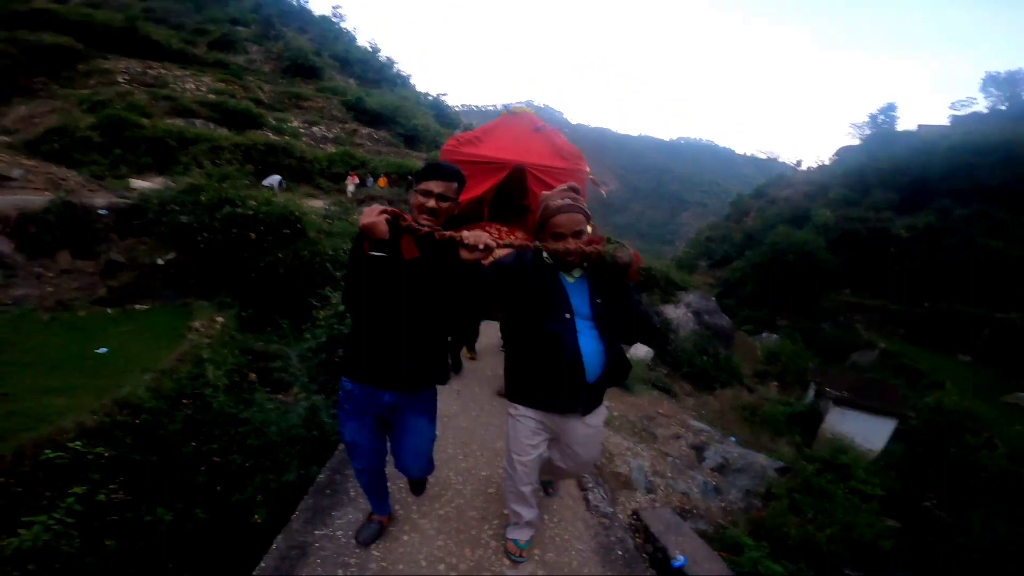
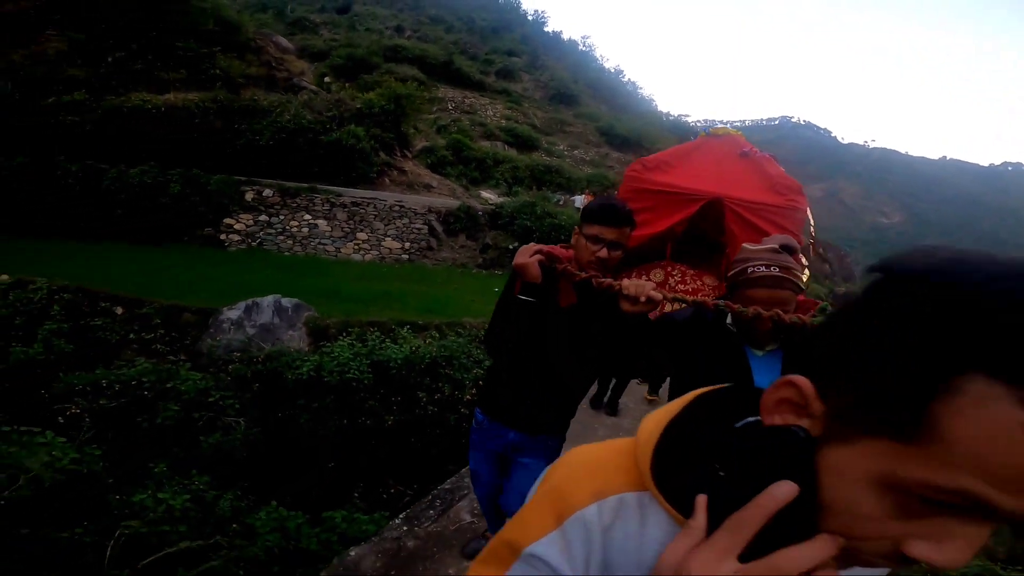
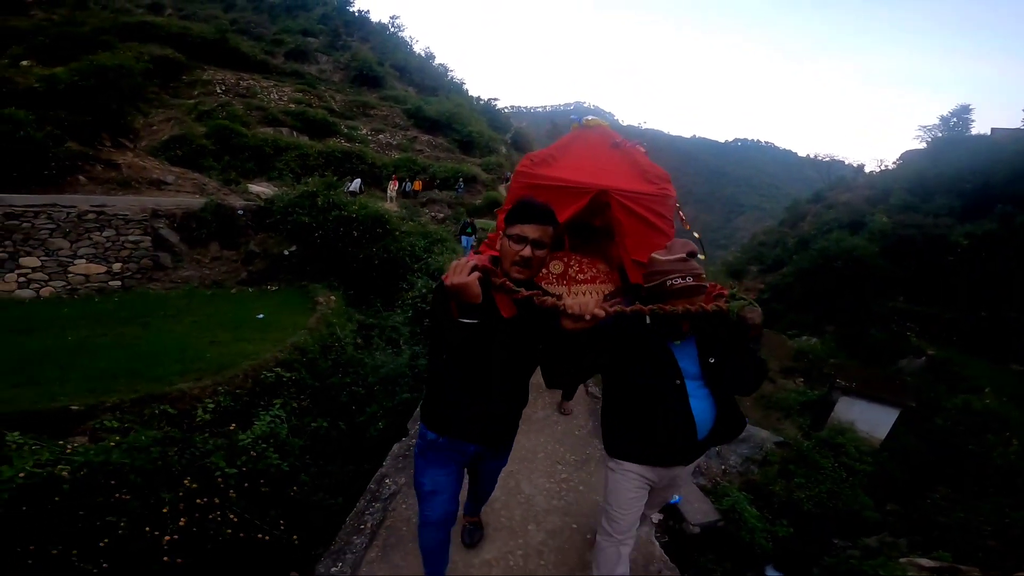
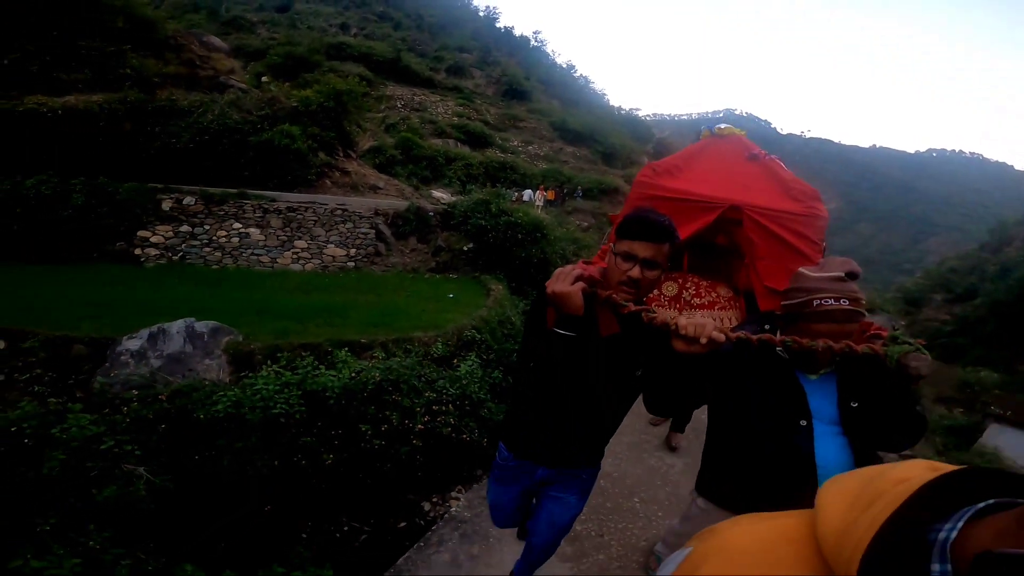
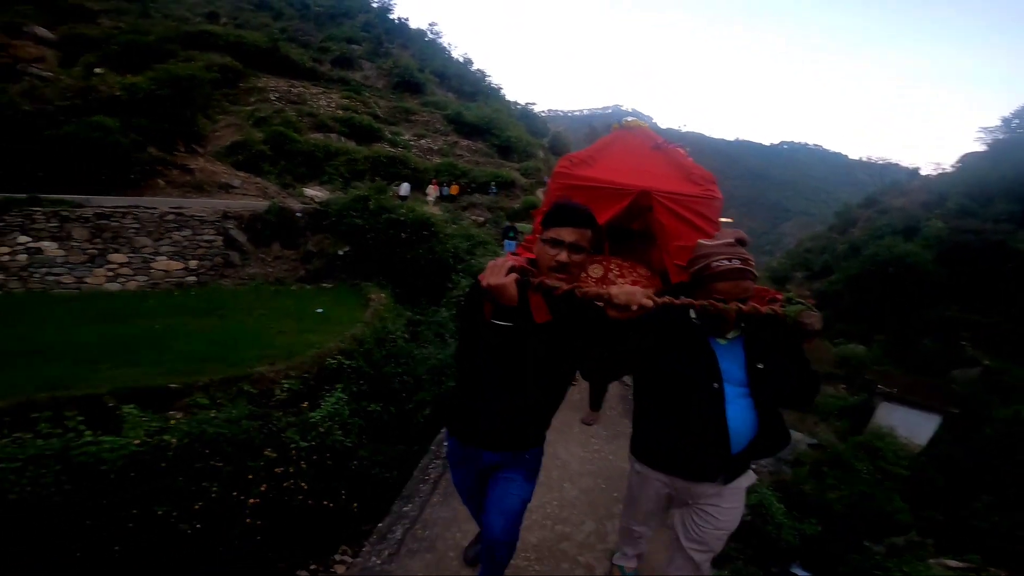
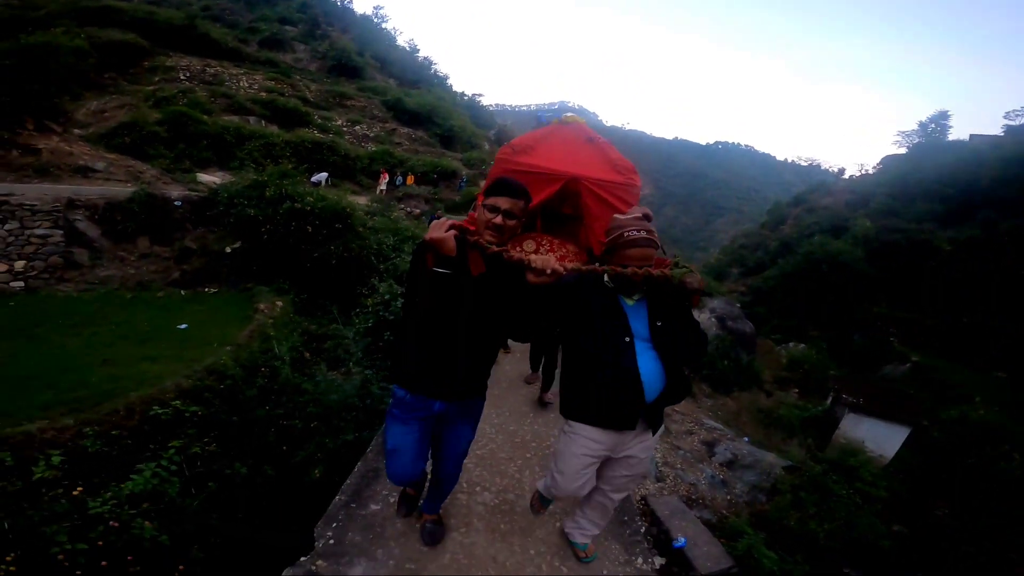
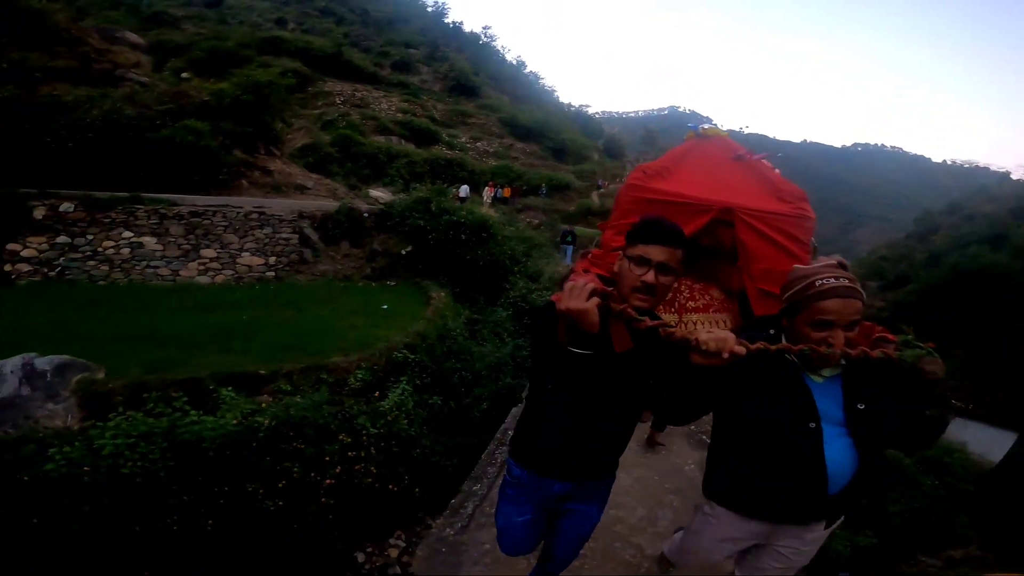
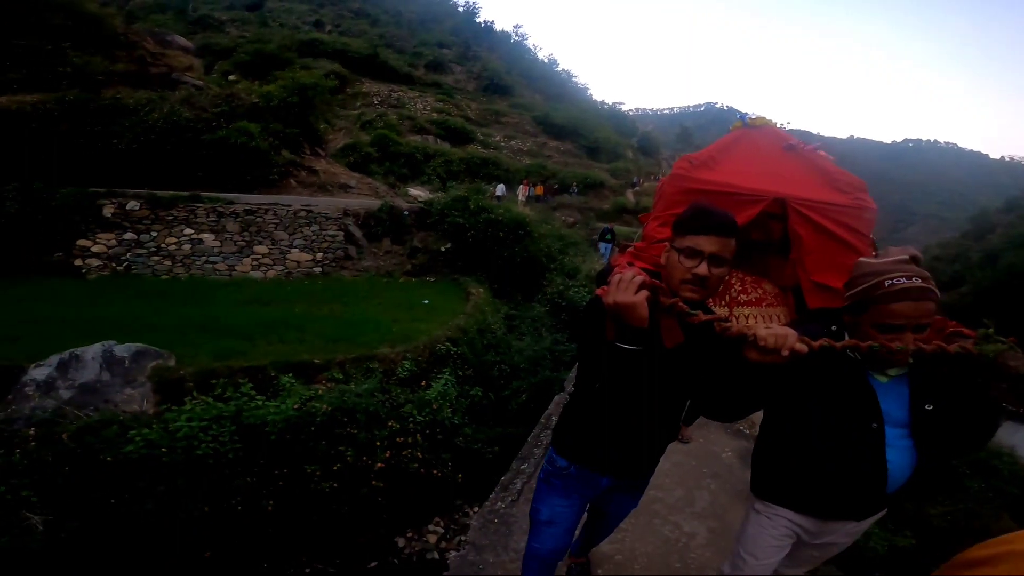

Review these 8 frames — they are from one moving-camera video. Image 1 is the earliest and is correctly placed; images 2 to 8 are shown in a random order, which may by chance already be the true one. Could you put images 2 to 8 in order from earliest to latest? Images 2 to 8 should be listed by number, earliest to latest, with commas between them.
6, 3, 5, 7, 8, 4, 2
